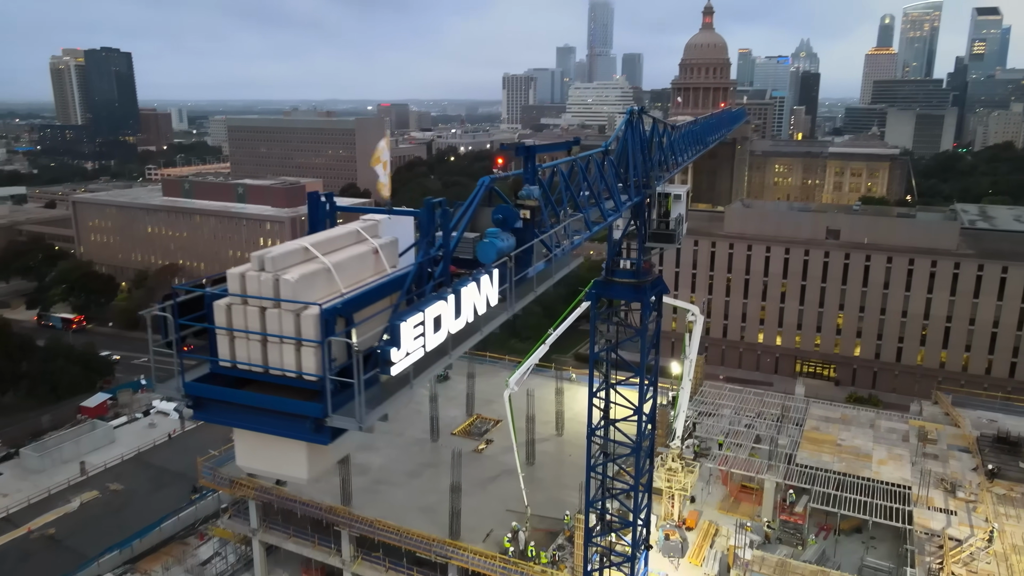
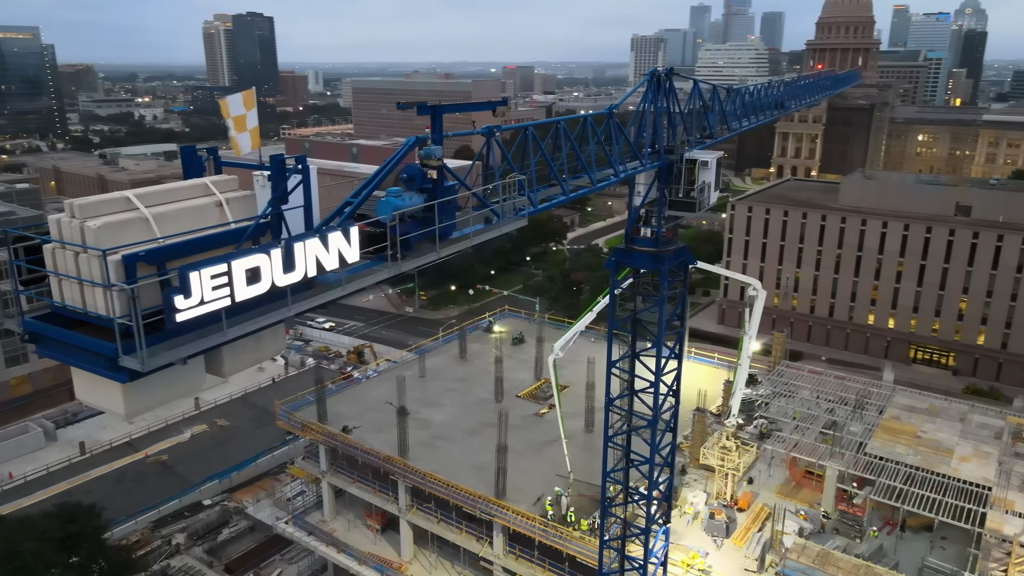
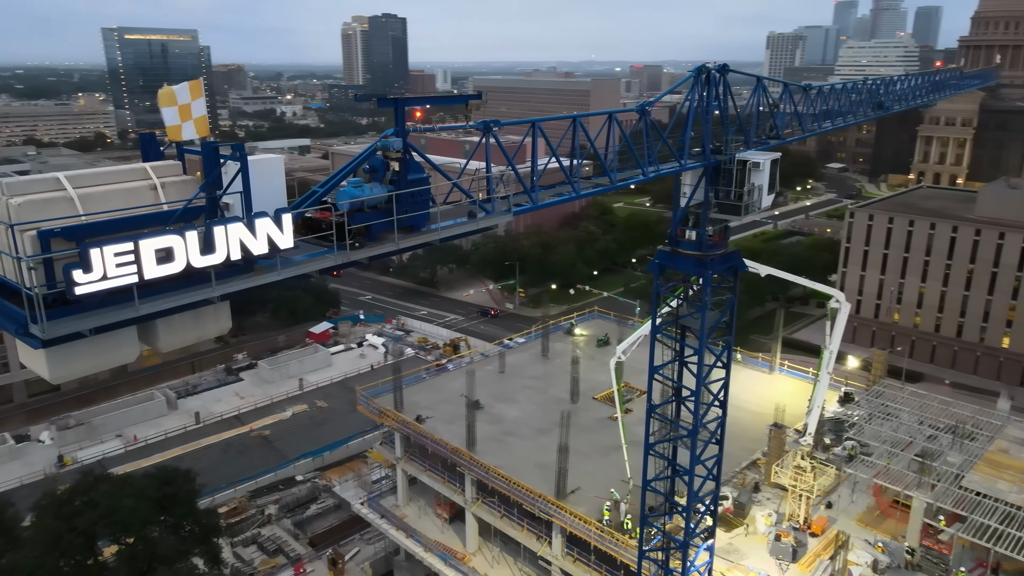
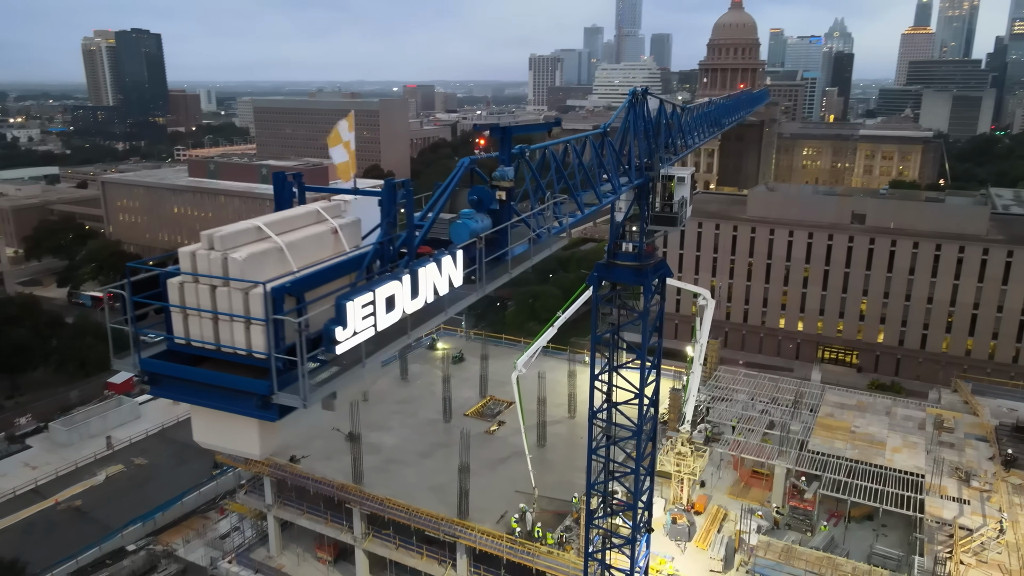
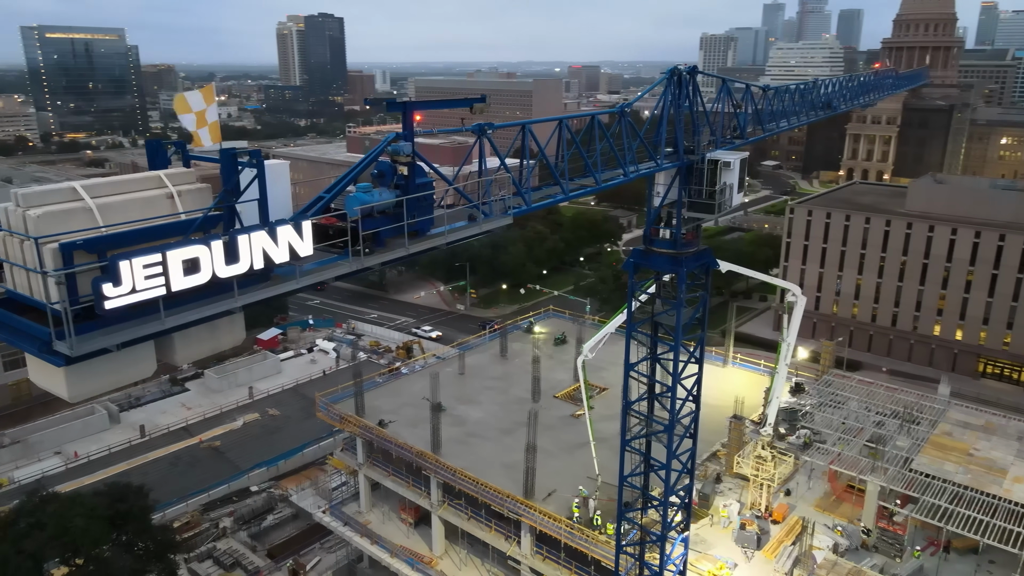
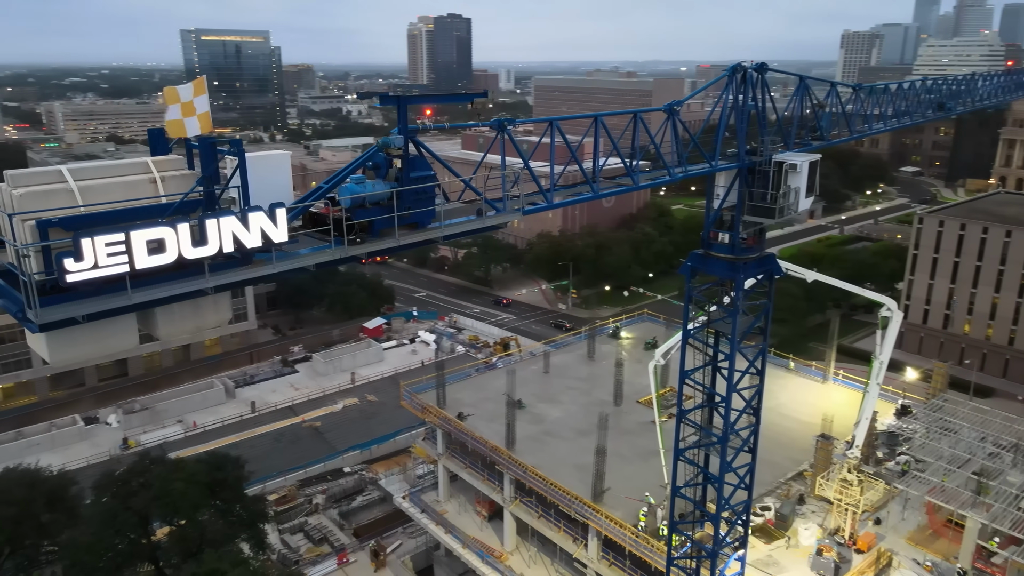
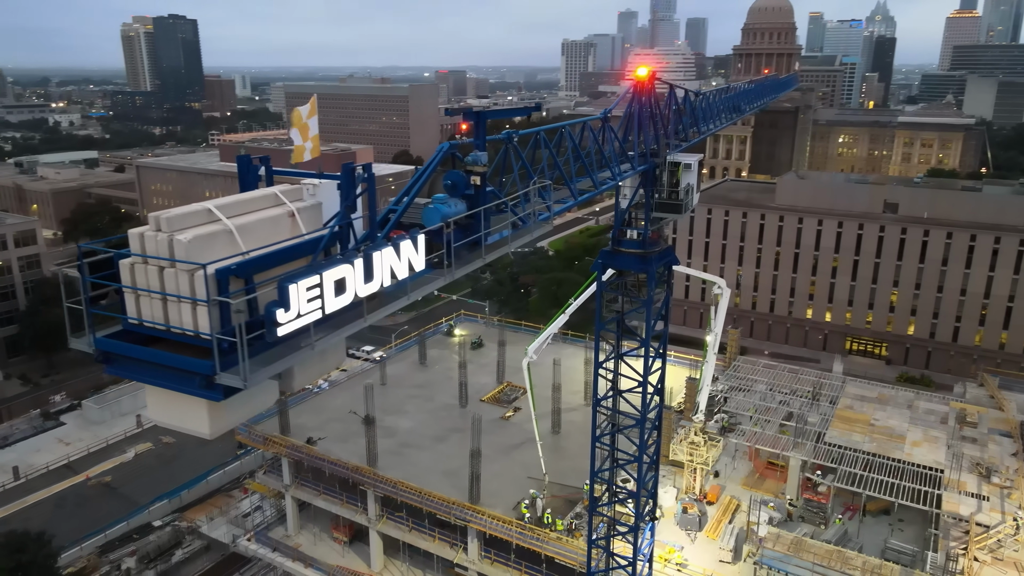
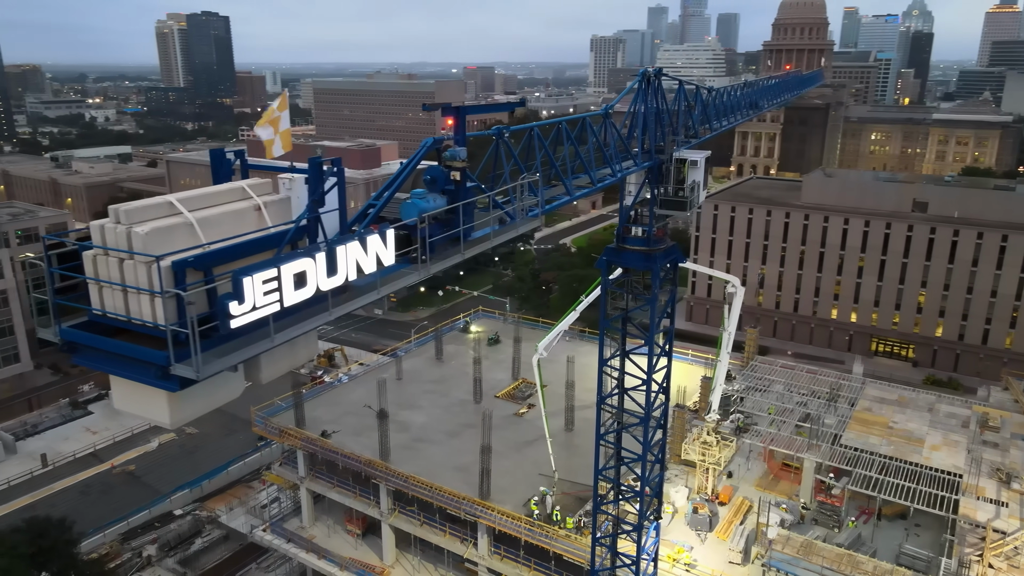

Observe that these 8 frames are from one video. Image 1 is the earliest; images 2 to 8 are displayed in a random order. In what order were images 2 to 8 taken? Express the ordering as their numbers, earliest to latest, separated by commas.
4, 7, 8, 2, 5, 3, 6
